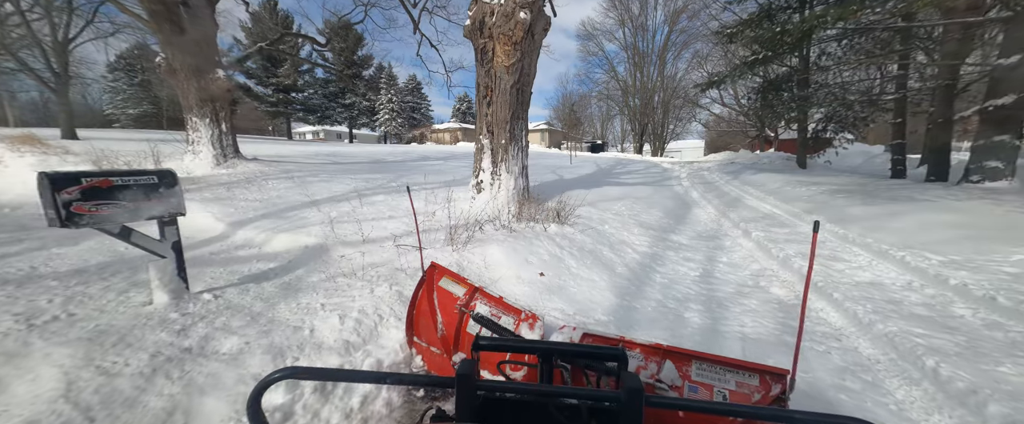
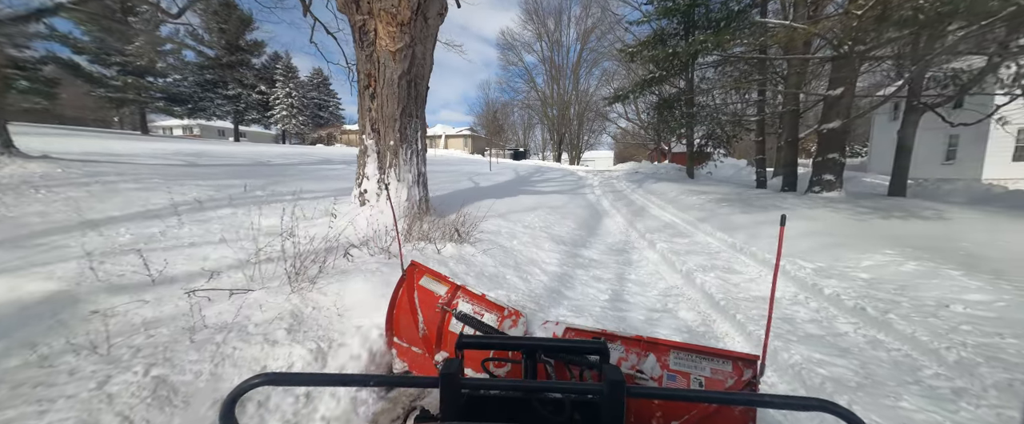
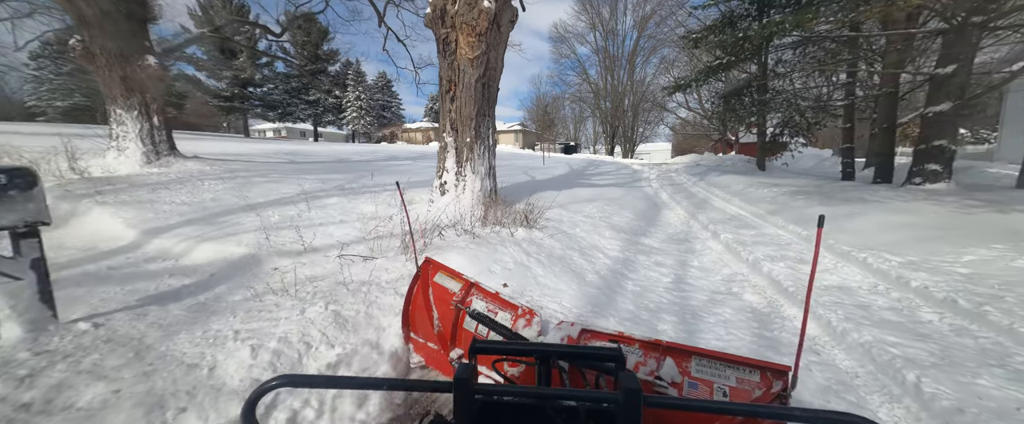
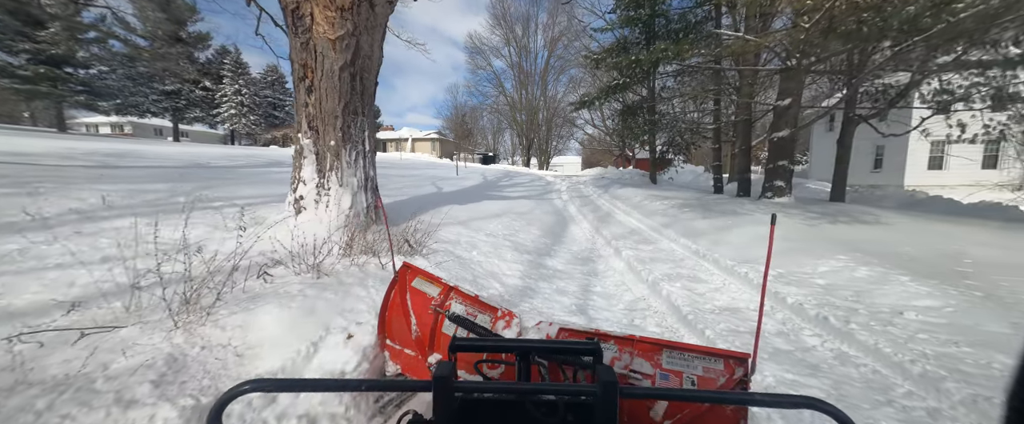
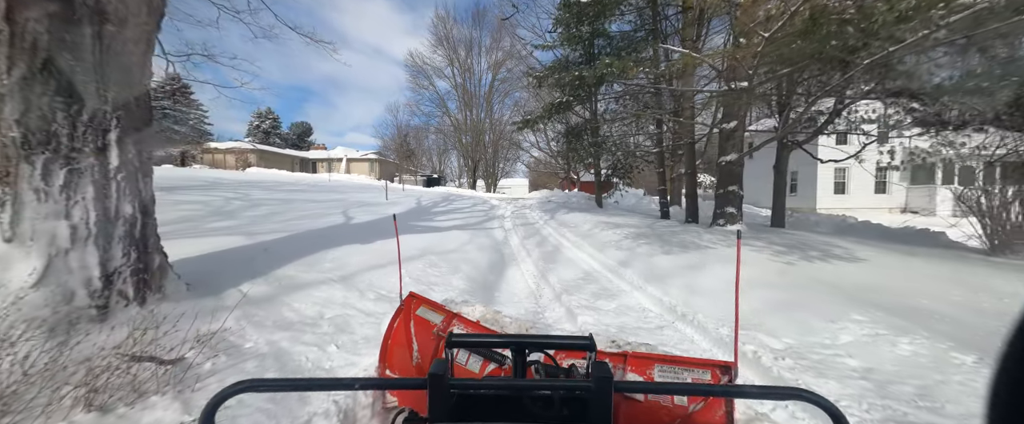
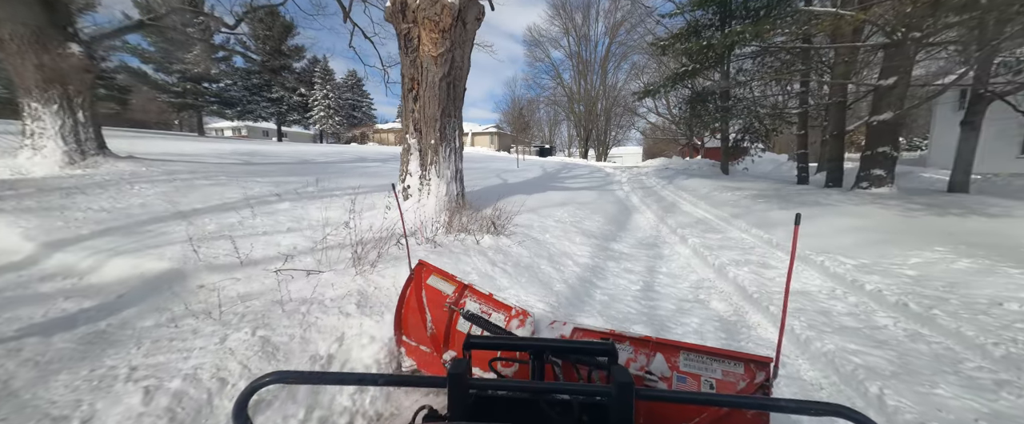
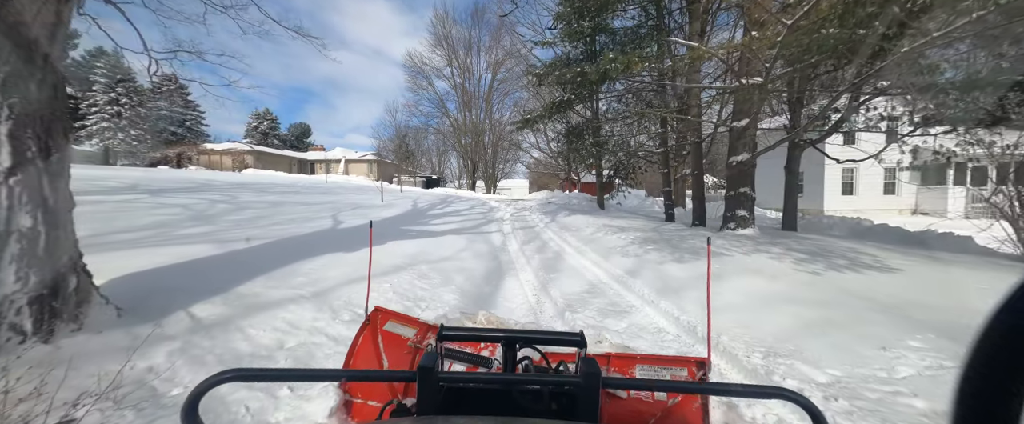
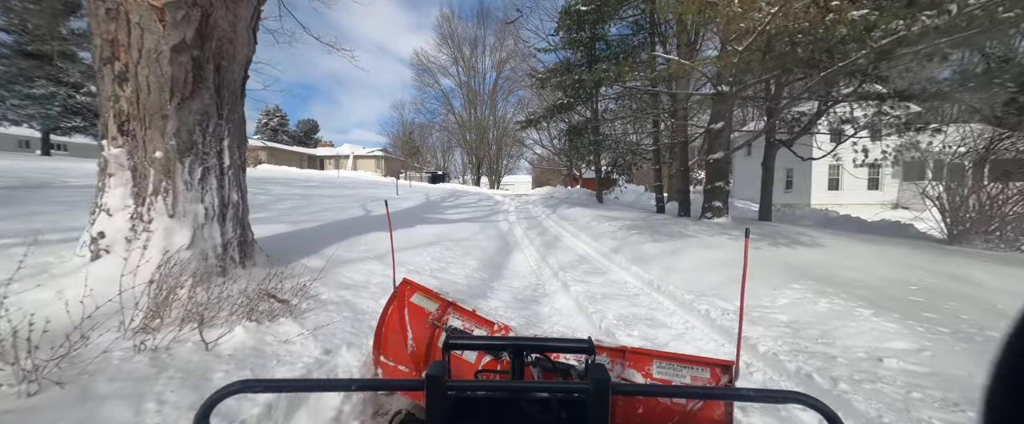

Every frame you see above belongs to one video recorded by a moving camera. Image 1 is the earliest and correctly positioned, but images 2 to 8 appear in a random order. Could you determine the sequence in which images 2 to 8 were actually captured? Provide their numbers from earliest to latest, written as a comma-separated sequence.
3, 6, 2, 4, 8, 5, 7
